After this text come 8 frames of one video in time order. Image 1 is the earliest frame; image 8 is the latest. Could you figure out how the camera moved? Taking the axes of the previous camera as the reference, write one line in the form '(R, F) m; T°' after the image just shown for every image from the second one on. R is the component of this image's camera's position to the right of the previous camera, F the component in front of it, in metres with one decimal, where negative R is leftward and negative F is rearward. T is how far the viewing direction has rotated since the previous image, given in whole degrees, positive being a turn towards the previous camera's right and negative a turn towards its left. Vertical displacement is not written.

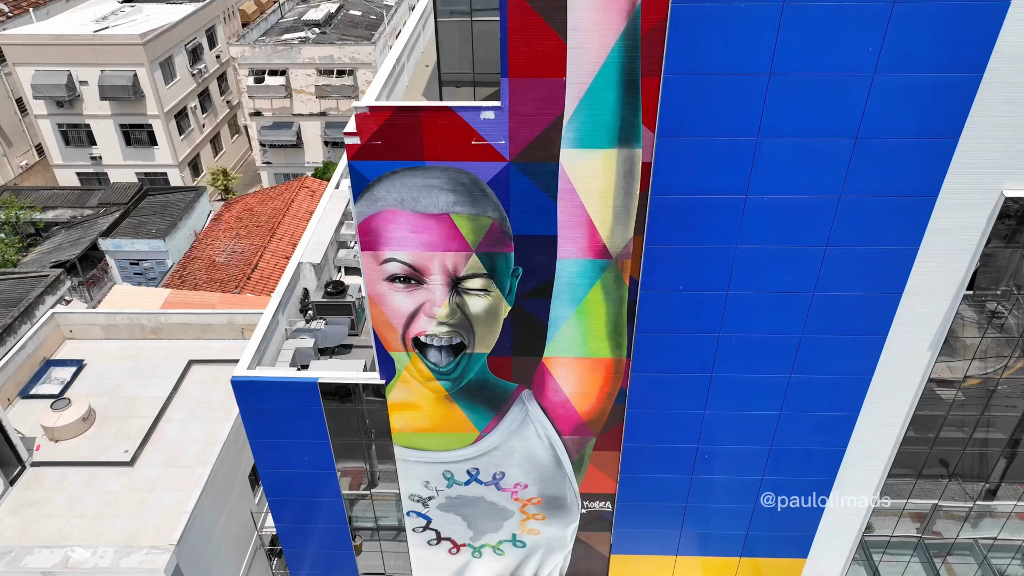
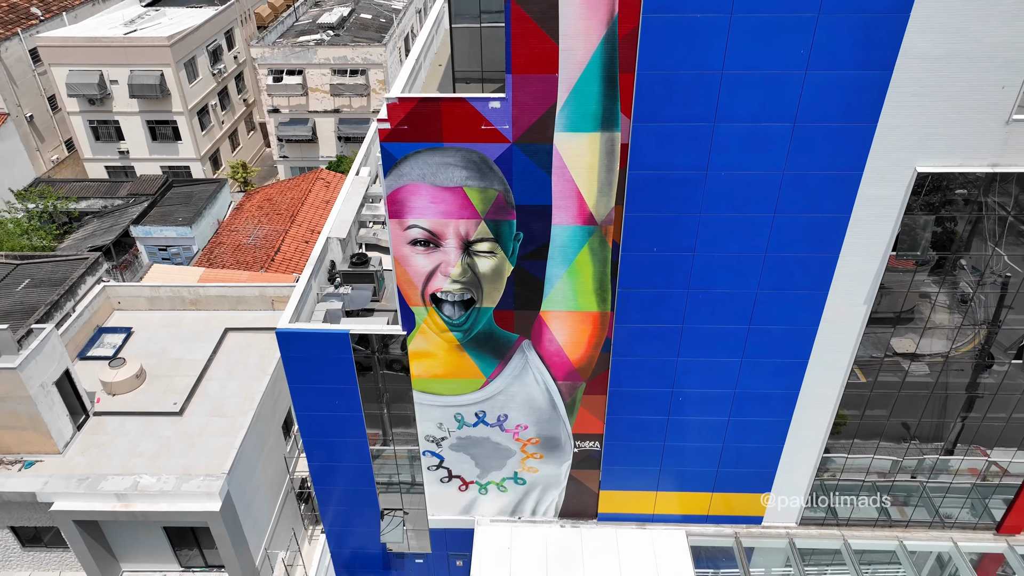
(0.0, -2.6) m; 0°
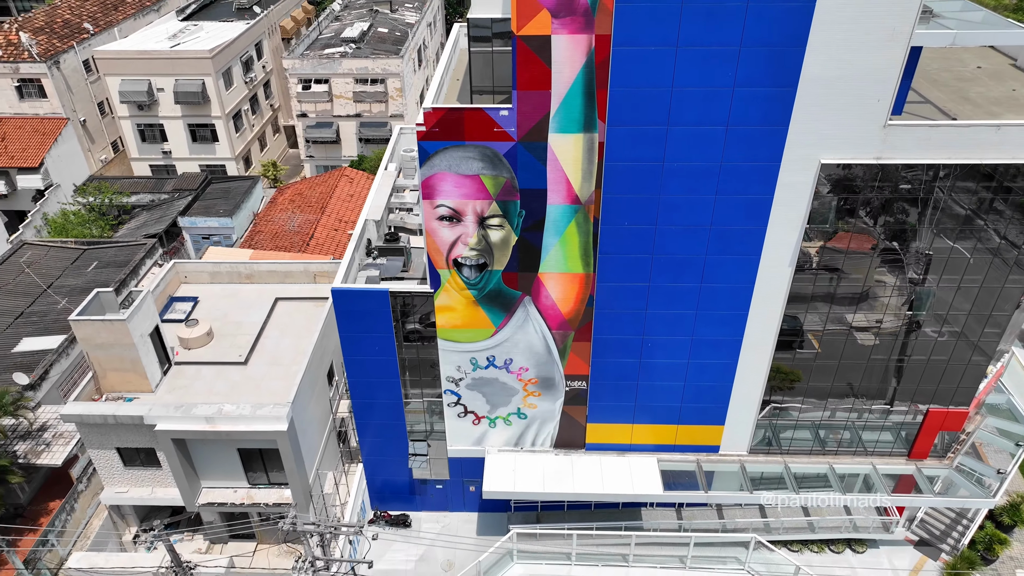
(-0.1, -4.8) m; 0°
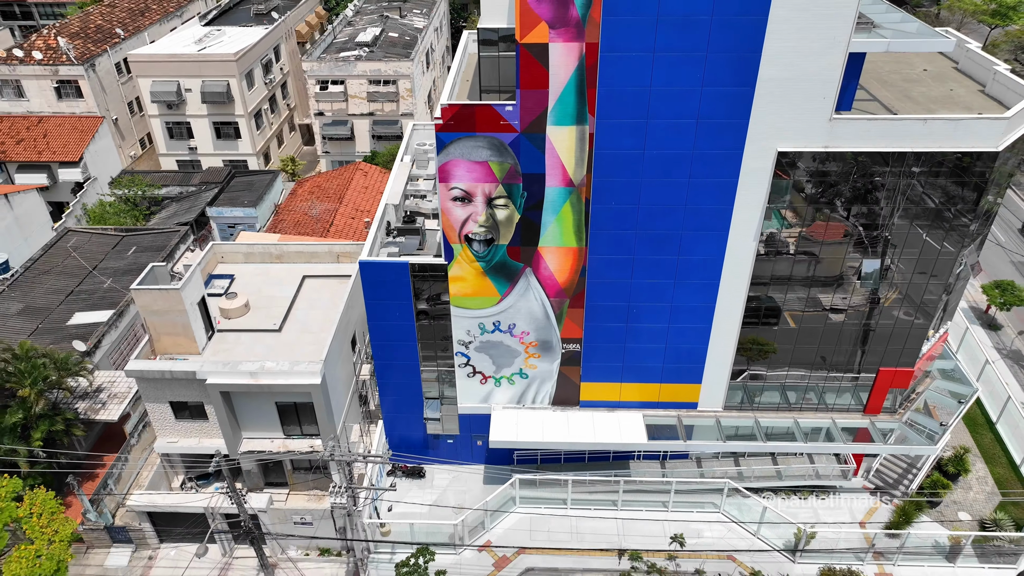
(-0.1, -3.4) m; 0°
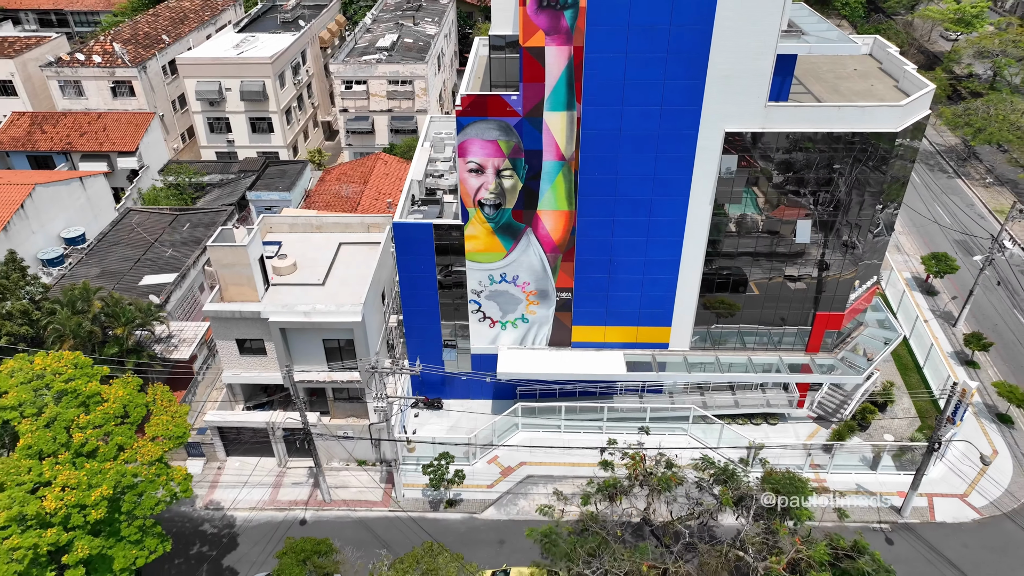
(-0.2, -6.1) m; 0°
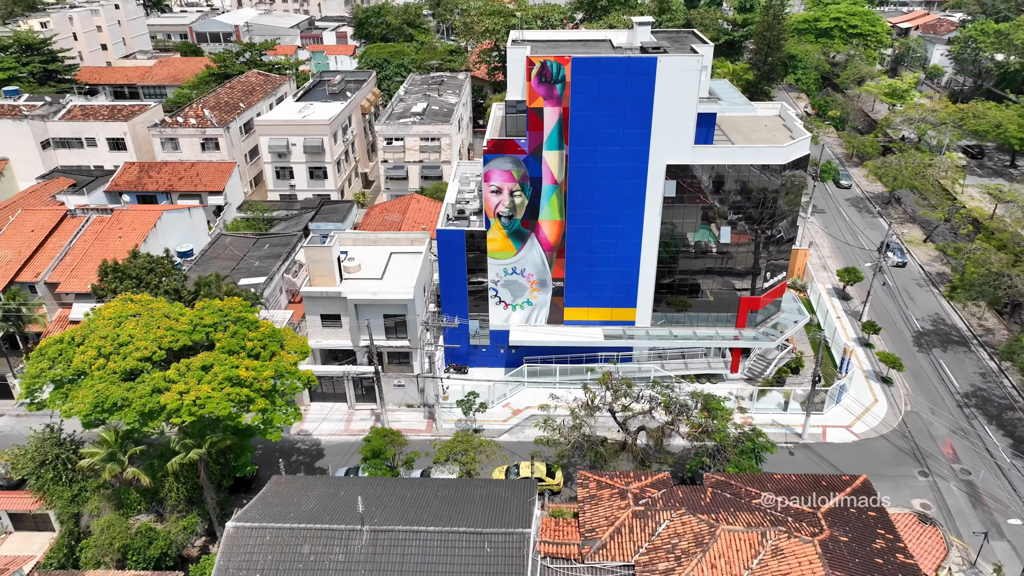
(-0.5, -12.5) m; 0°
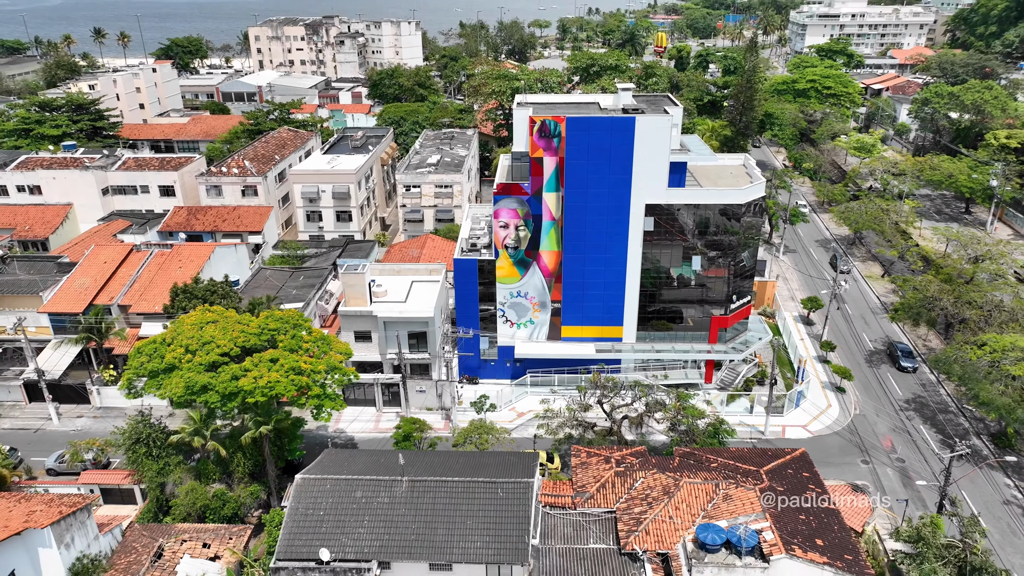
(-0.3, -8.0) m; 0°
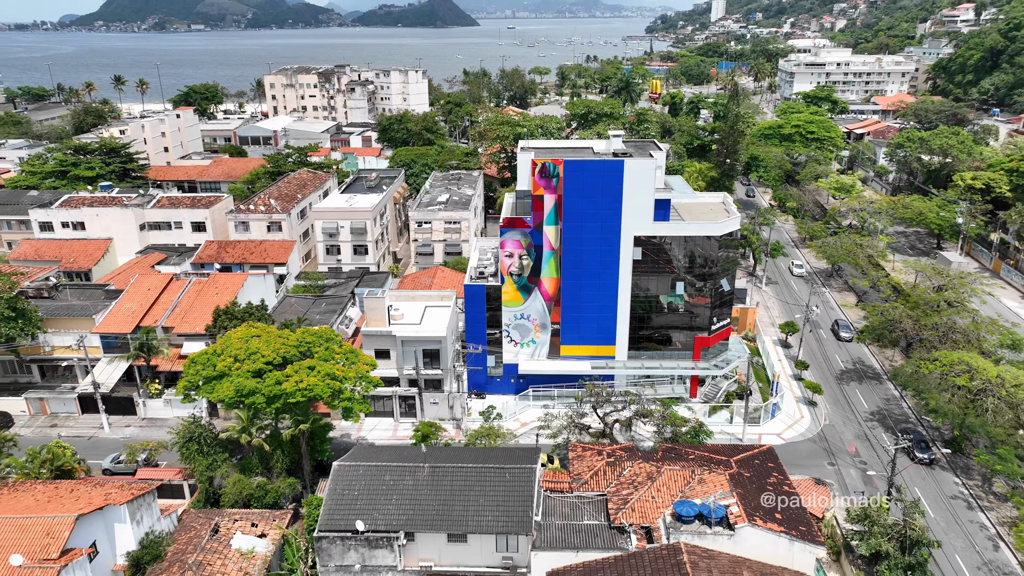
(-0.3, -6.4) m; 0°
